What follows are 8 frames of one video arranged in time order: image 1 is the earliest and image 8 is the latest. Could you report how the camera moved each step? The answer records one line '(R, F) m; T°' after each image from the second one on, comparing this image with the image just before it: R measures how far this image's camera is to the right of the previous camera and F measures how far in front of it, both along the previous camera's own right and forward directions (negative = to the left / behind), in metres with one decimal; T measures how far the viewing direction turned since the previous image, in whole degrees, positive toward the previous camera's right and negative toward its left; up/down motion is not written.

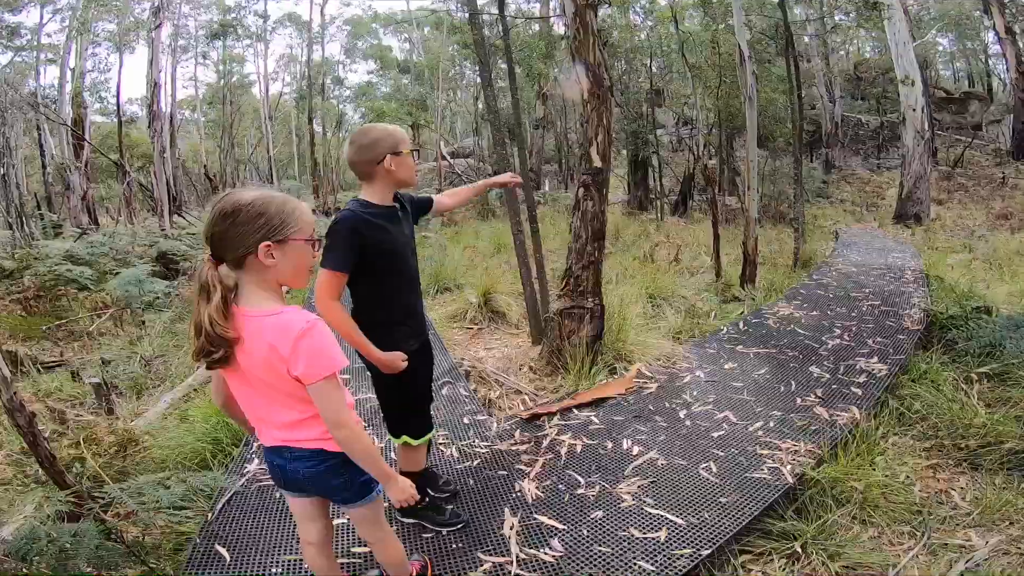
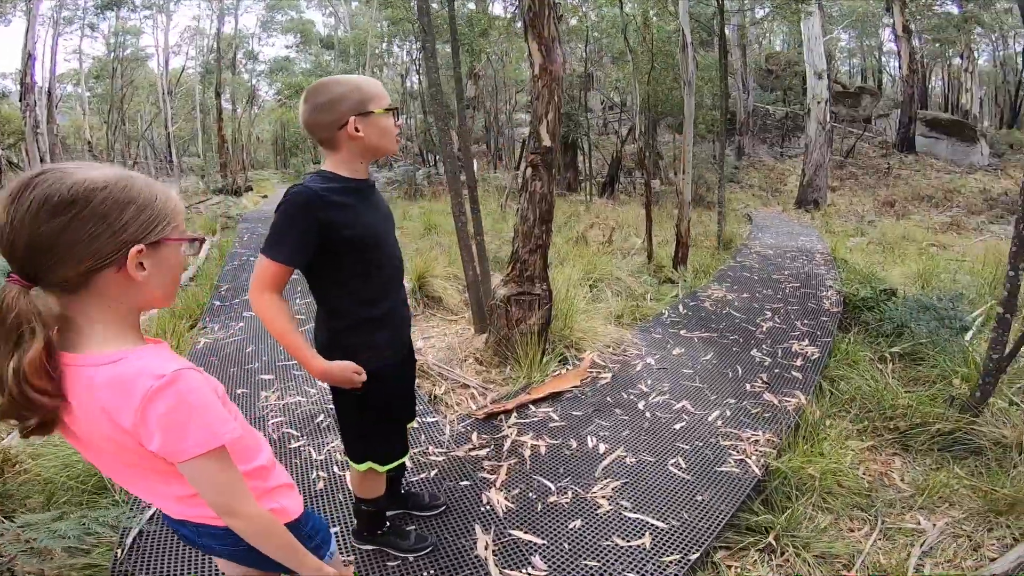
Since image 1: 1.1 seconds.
(-0.1, +0.2) m; +8°
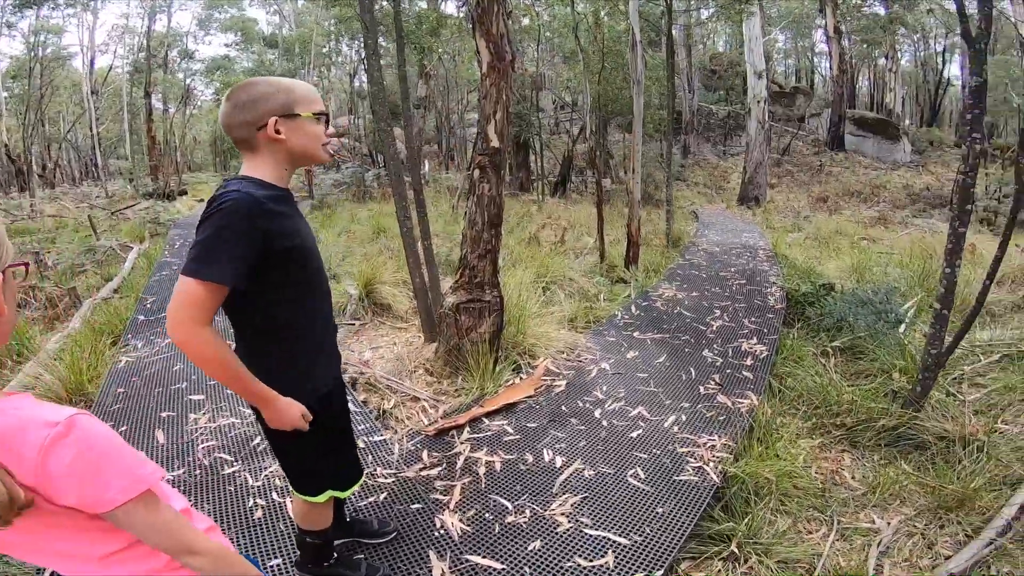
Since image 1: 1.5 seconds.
(0.0, +0.1) m; +4°
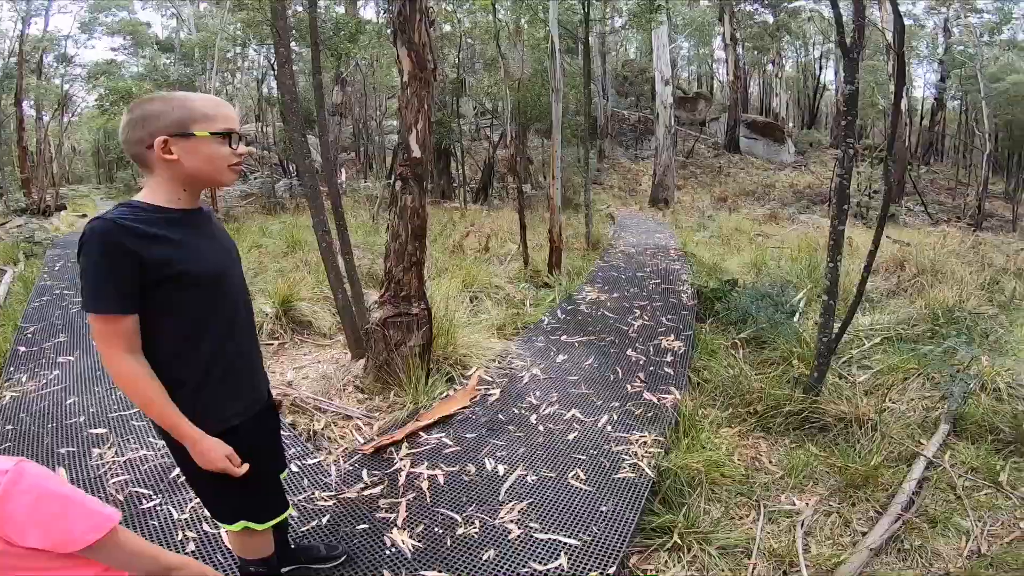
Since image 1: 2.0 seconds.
(-0.1, 0.0) m; +7°
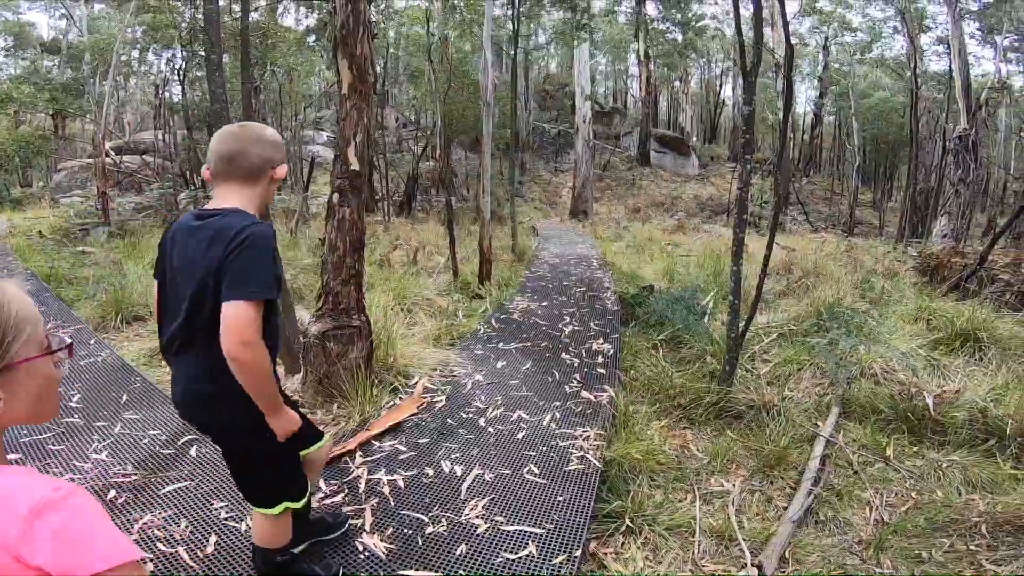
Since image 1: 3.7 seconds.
(-0.1, -0.1) m; +8°
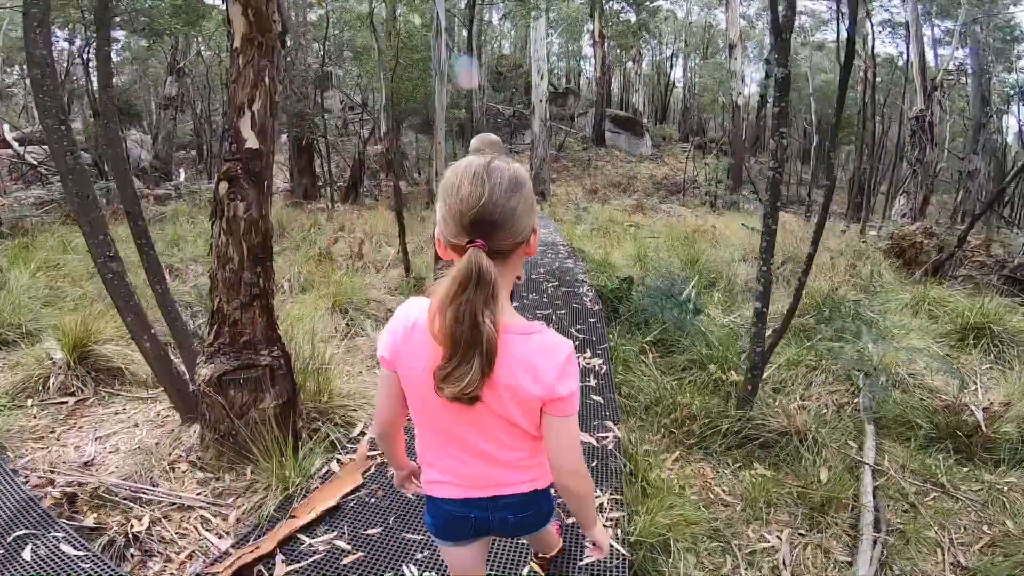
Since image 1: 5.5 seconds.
(-0.1, +0.7) m; +4°
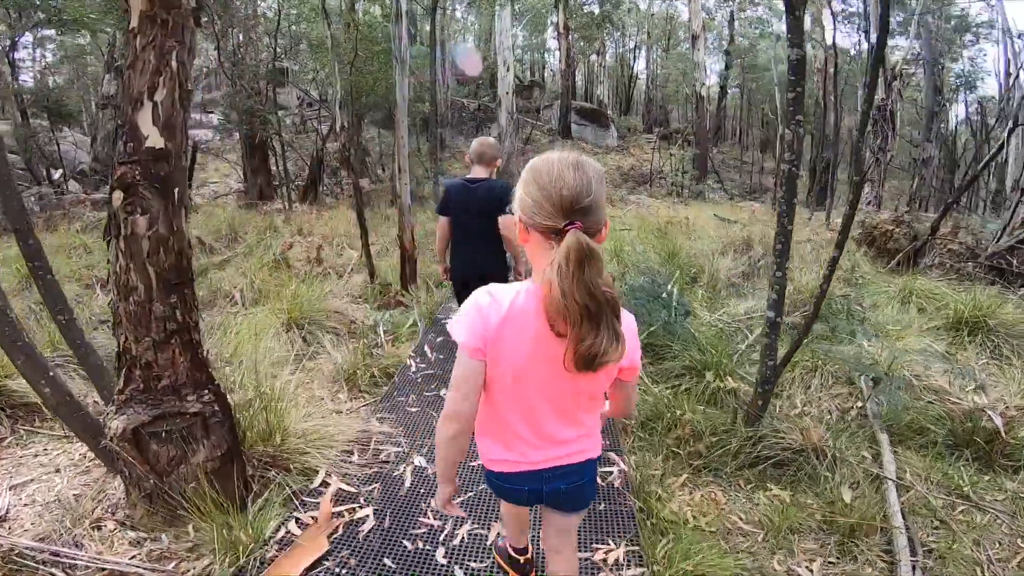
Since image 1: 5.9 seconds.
(-0.1, +0.3) m; +3°
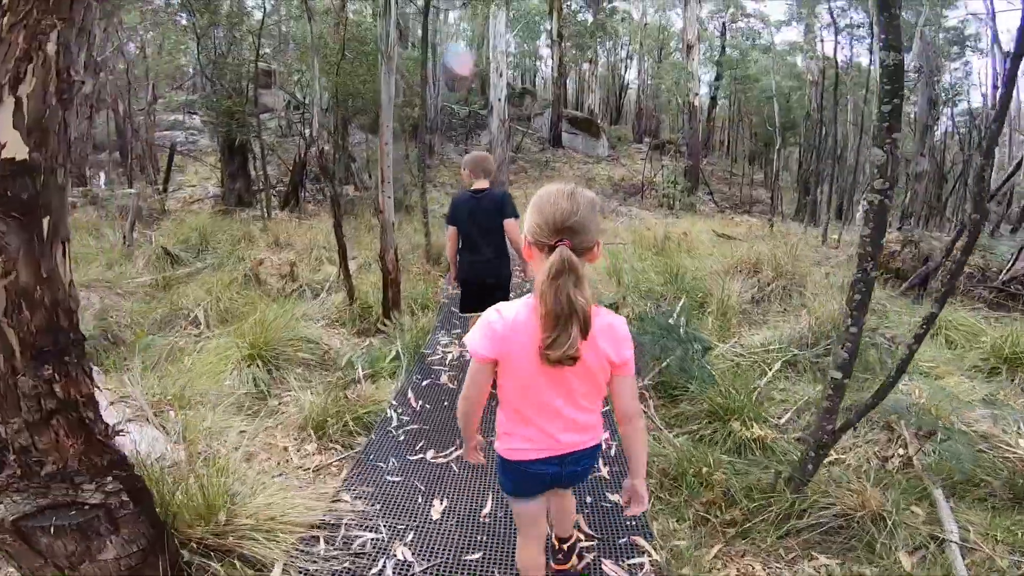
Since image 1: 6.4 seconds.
(-0.1, +0.5) m; +1°
